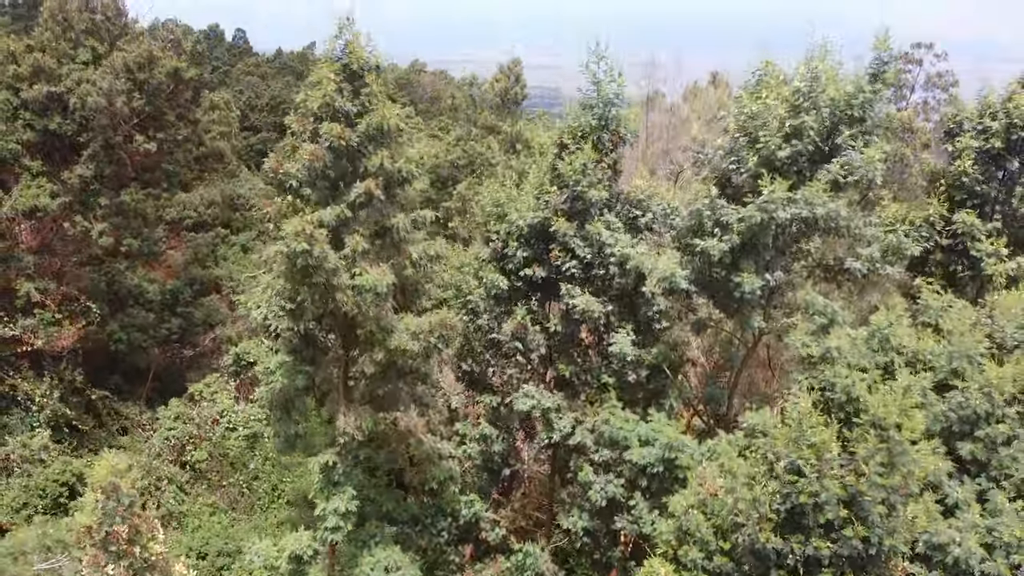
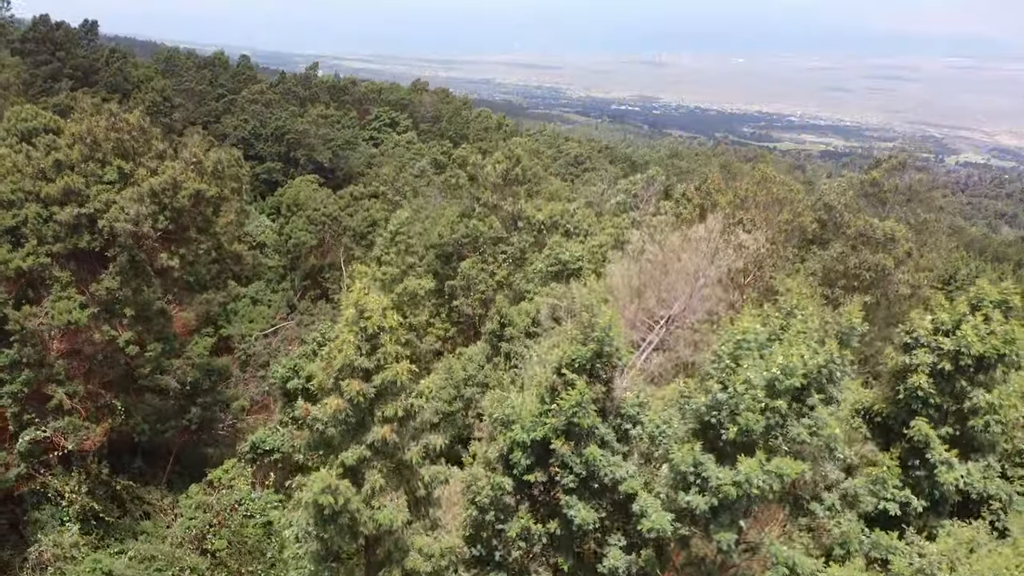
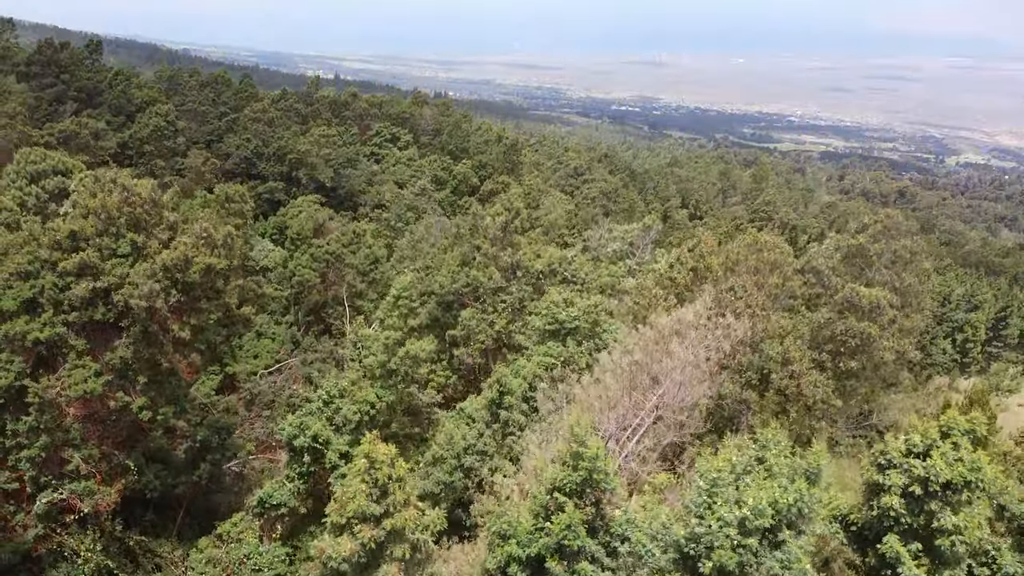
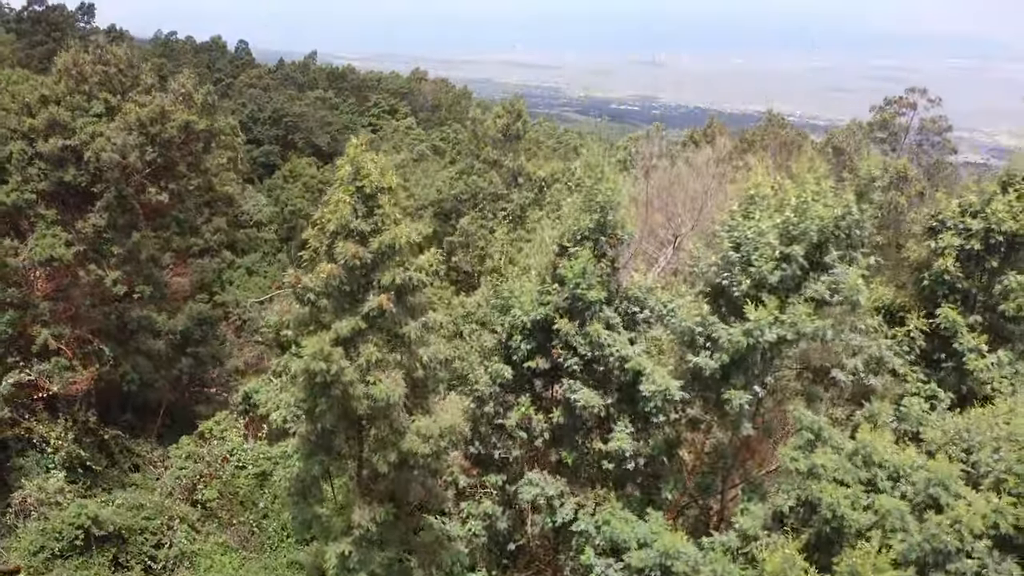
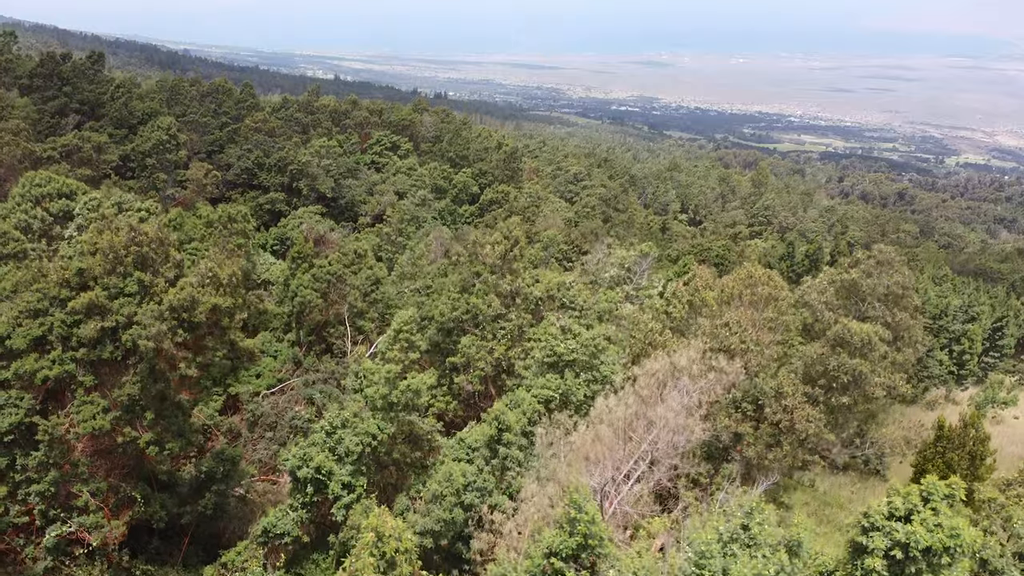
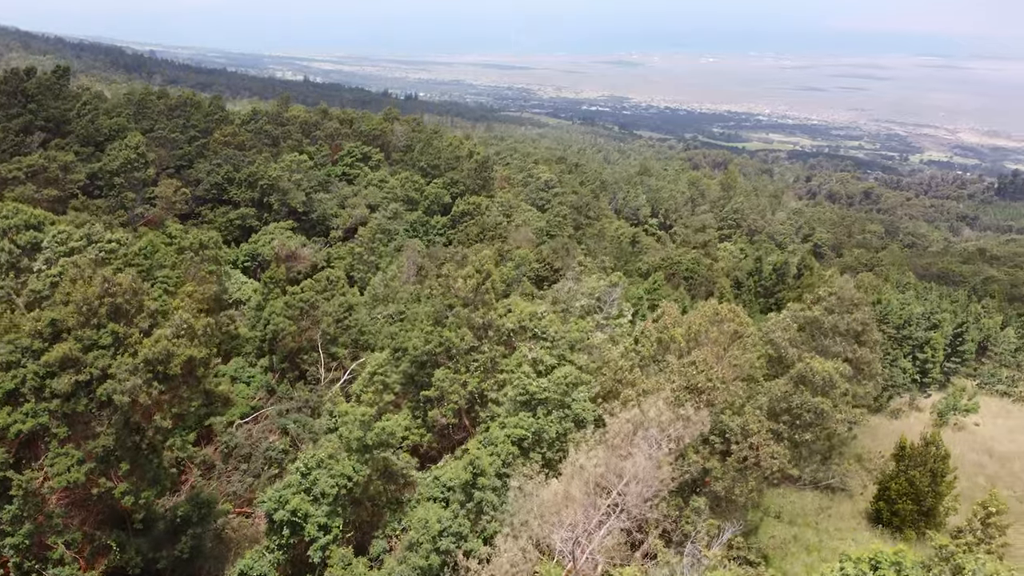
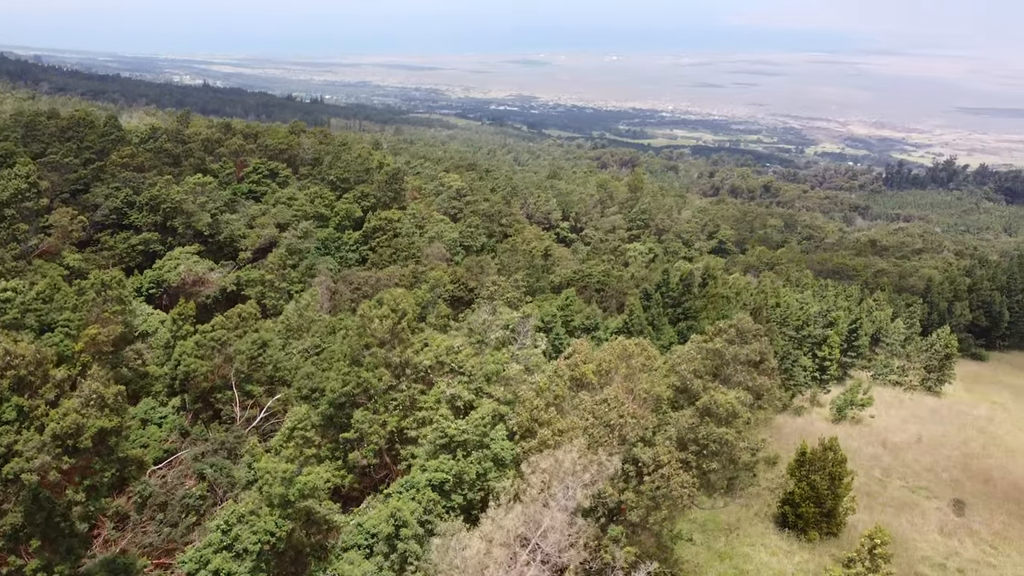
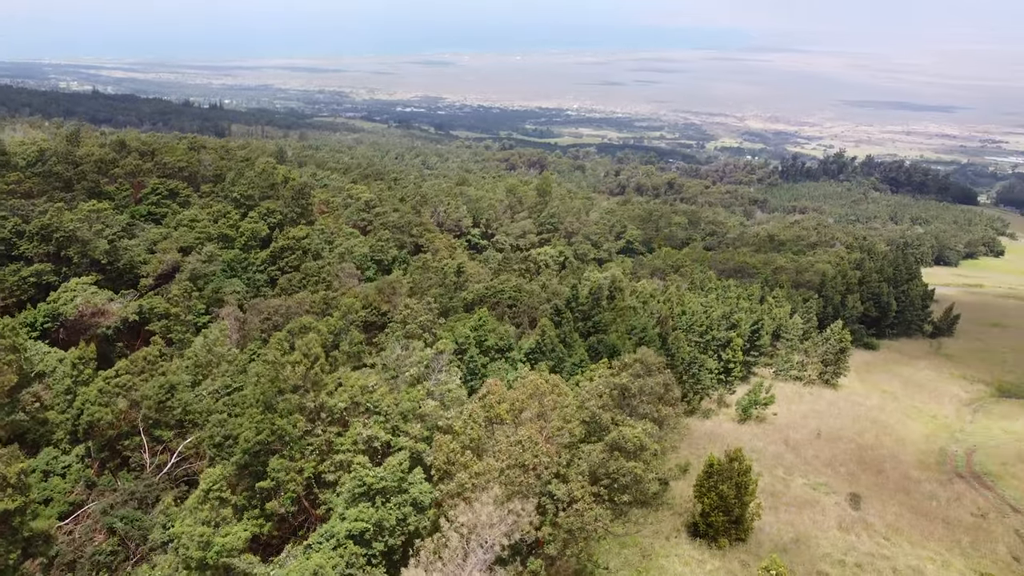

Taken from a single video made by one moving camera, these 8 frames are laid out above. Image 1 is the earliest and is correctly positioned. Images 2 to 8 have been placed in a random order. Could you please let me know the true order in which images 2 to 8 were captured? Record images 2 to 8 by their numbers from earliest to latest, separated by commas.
4, 2, 3, 5, 6, 7, 8
